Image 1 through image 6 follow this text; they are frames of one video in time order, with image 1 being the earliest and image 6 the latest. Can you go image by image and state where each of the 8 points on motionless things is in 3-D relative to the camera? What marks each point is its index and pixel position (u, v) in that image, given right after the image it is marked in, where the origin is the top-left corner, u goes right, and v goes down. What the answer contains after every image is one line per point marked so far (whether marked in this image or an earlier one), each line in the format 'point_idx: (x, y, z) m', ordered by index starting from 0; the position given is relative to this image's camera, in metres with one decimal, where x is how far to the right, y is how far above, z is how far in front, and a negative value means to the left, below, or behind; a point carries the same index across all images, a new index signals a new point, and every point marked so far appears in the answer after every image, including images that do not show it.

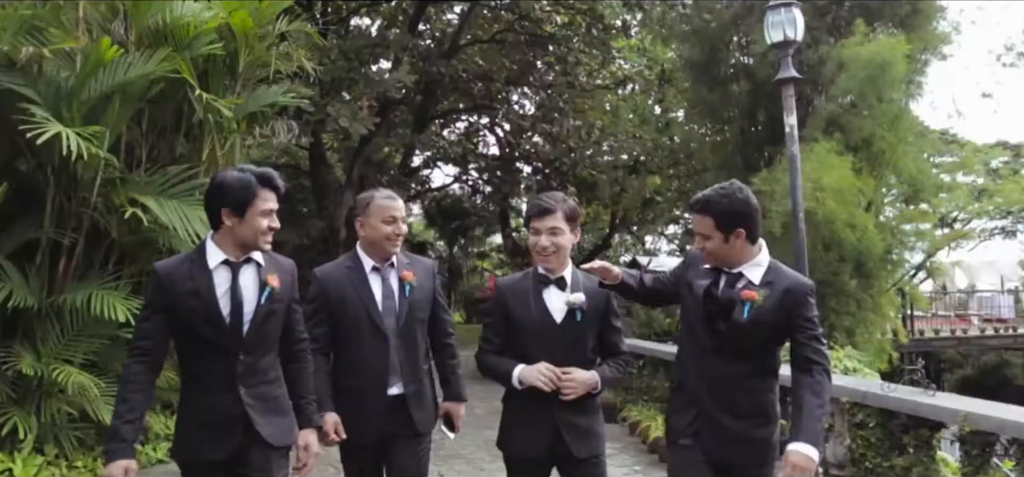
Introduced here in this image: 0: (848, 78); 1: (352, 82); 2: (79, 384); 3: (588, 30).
0: (+5.3, +2.5, +14.5) m
1: (-2.1, +2.0, +11.9) m
2: (-3.0, -1.0, +6.6) m
3: (+1.2, +3.4, +14.9) m
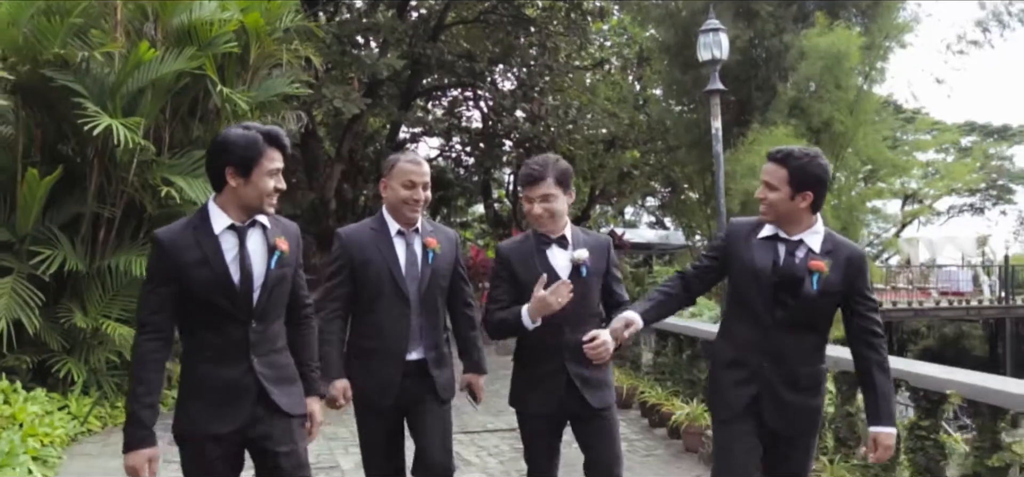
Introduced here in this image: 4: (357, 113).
0: (+5.0, +2.9, +15.5) m
1: (-2.3, +2.4, +12.7) m
2: (-3.2, -0.8, +7.5) m
3: (+0.9, +3.9, +15.8) m
4: (-2.1, +1.7, +12.5) m
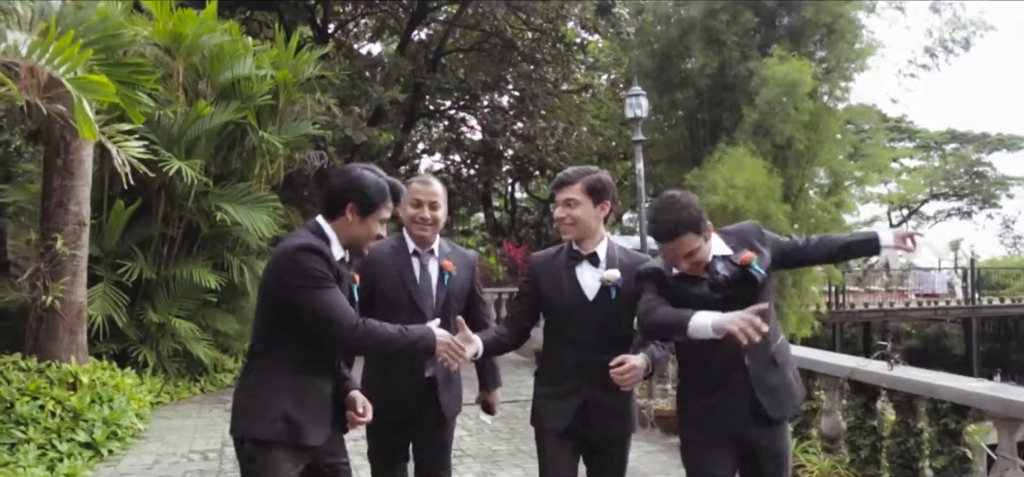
0: (+4.9, +2.8, +17.2) m
1: (-2.5, +2.3, +14.5) m
2: (-3.4, -0.9, +9.3) m
3: (+0.8, +3.7, +17.5) m
4: (-2.3, +1.6, +14.2) m
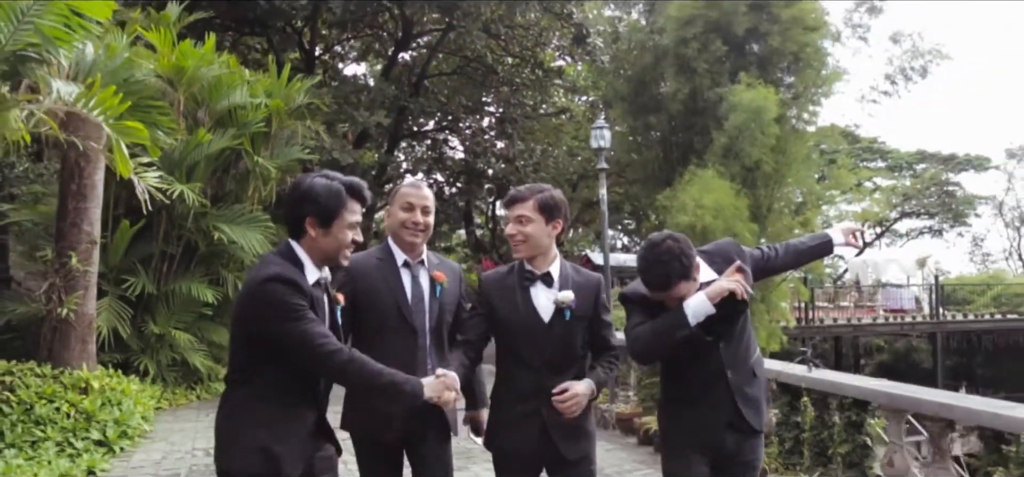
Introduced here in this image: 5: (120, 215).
0: (+4.5, +2.5, +18.0) m
1: (-2.8, +2.0, +15.2) m
2: (-3.6, -1.1, +9.9) m
3: (+0.4, +3.4, +18.3) m
4: (-2.6, +1.3, +14.9) m
5: (-4.5, +0.3, +10.2) m
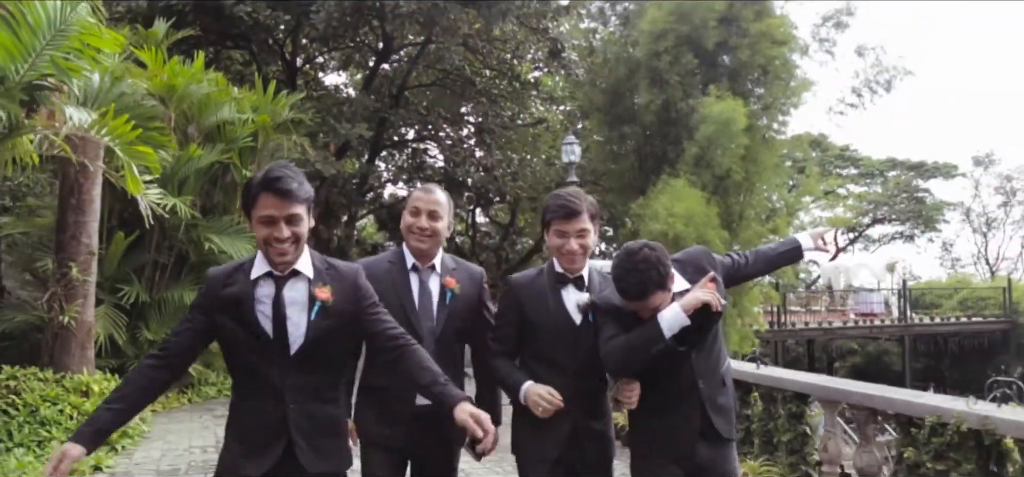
0: (+4.0, +2.3, +18.6) m
1: (-3.2, +1.8, +15.6) m
2: (-3.9, -1.2, +10.3) m
3: (-0.1, +3.2, +18.8) m
4: (-3.0, +1.1, +15.3) m
5: (-4.8, +0.2, +10.6) m
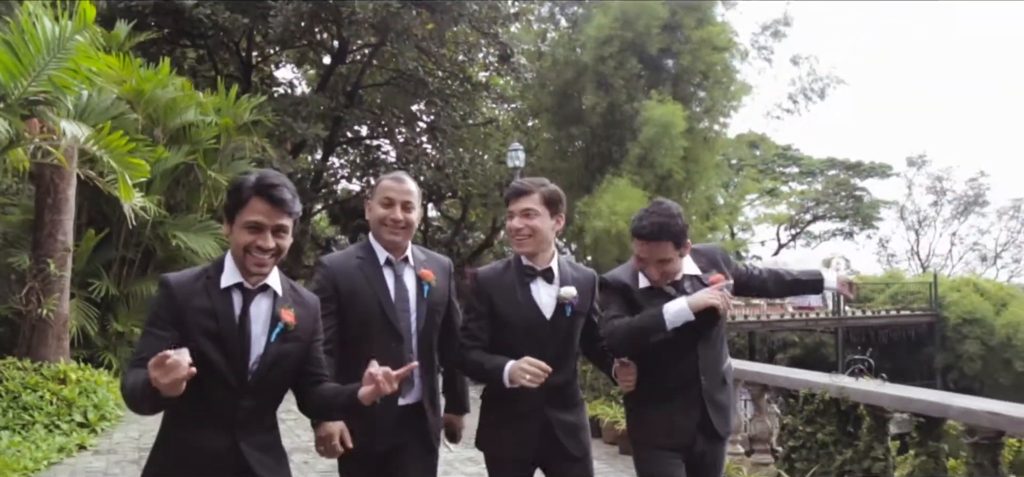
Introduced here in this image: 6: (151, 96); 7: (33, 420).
0: (+3.0, +2.4, +19.5) m
1: (-4.1, +1.9, +16.1) m
2: (-4.5, -1.2, +10.7) m
3: (-1.1, +3.3, +19.4) m
4: (-3.9, +1.2, +15.8) m
5: (-5.4, +0.2, +11.1) m
6: (-4.3, +1.7, +10.8) m
7: (-3.9, -1.5, +7.4) m
